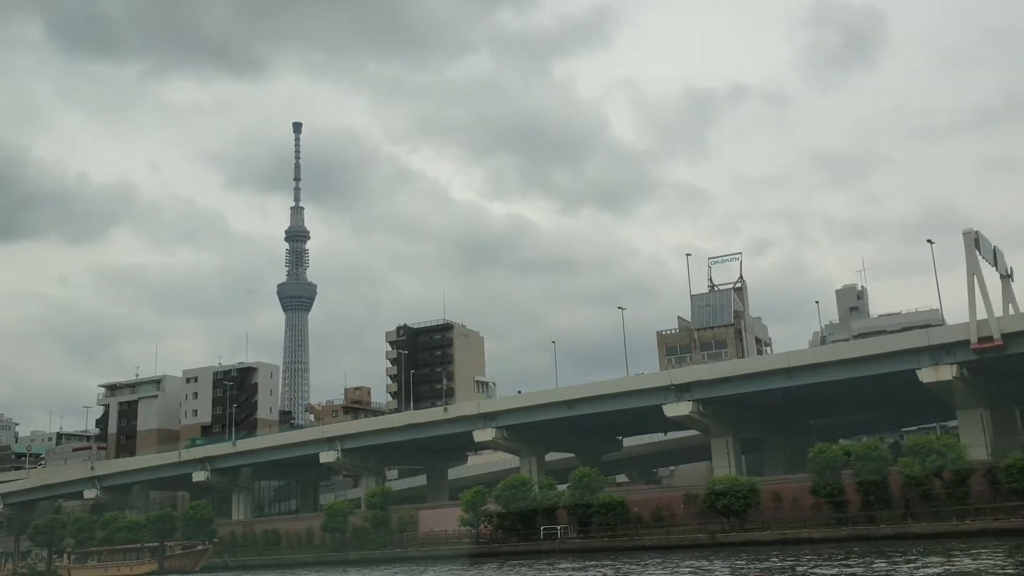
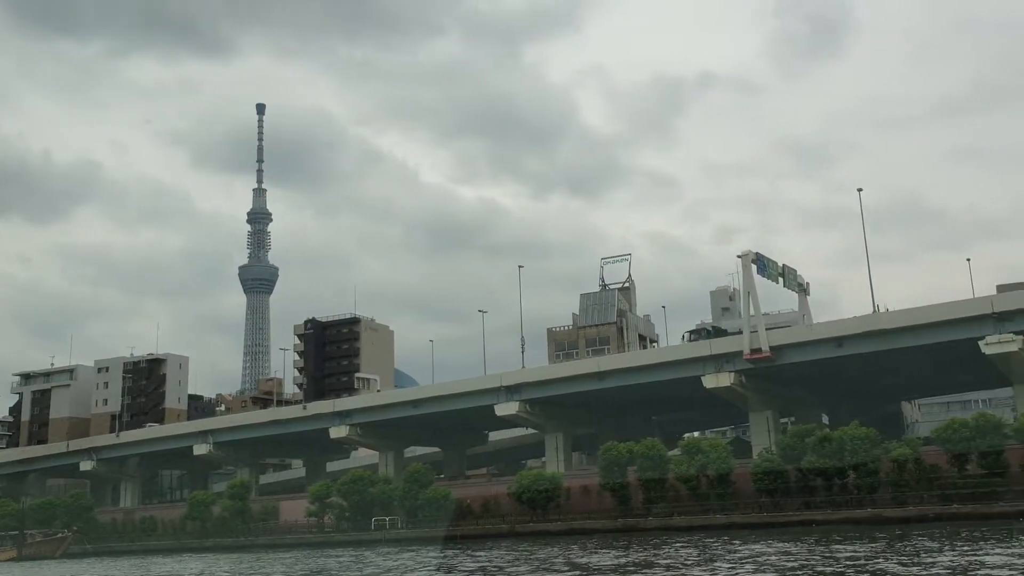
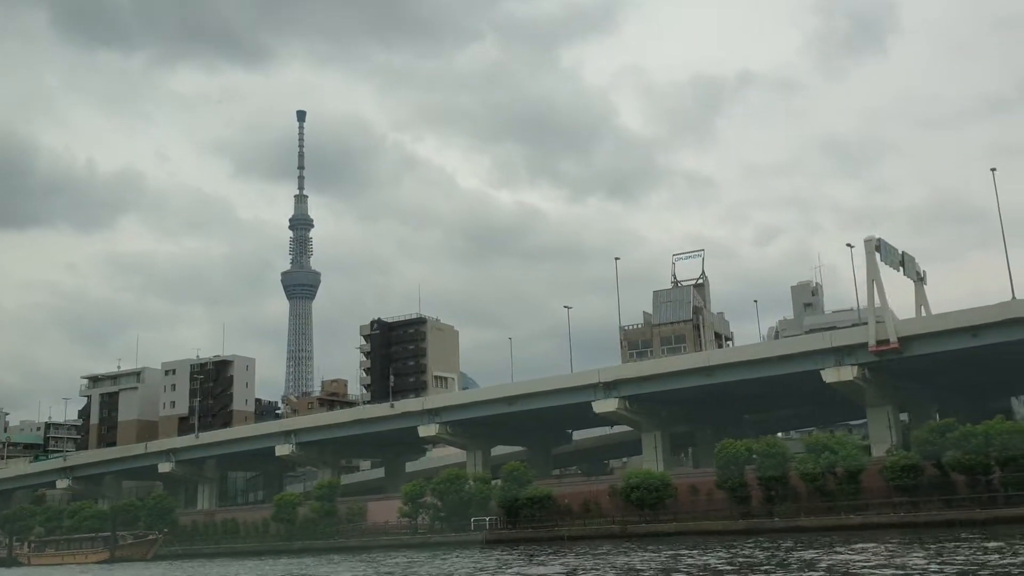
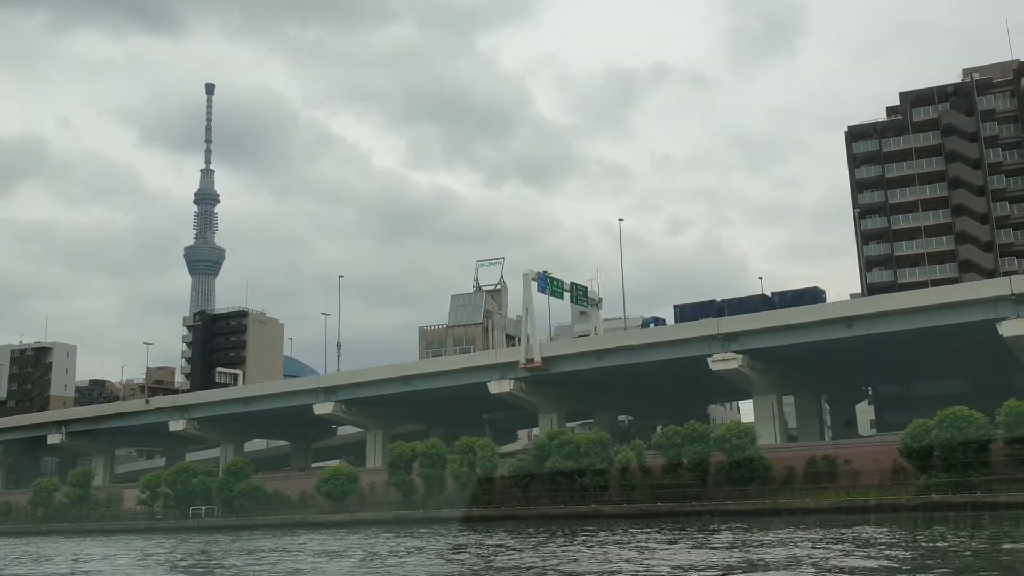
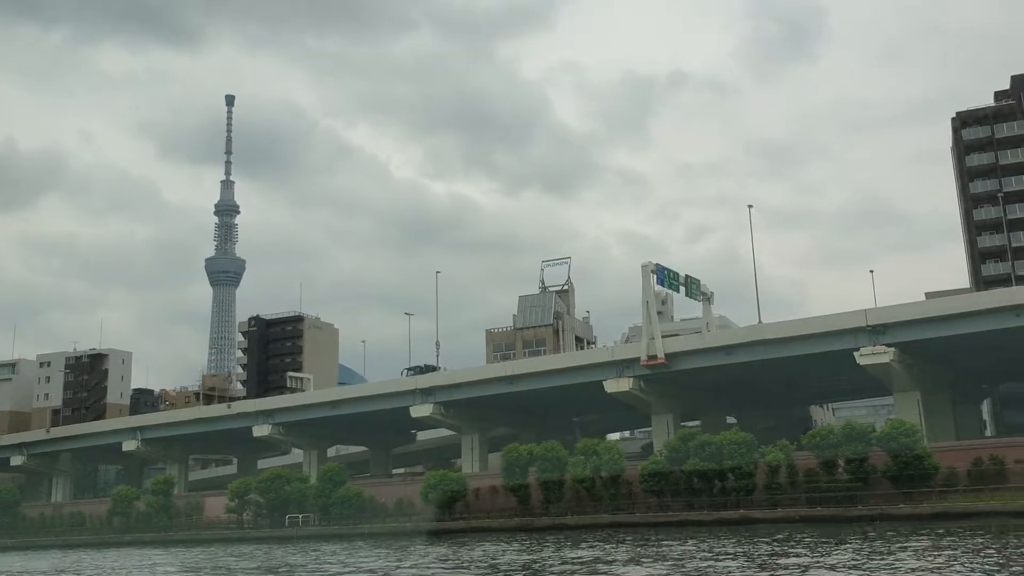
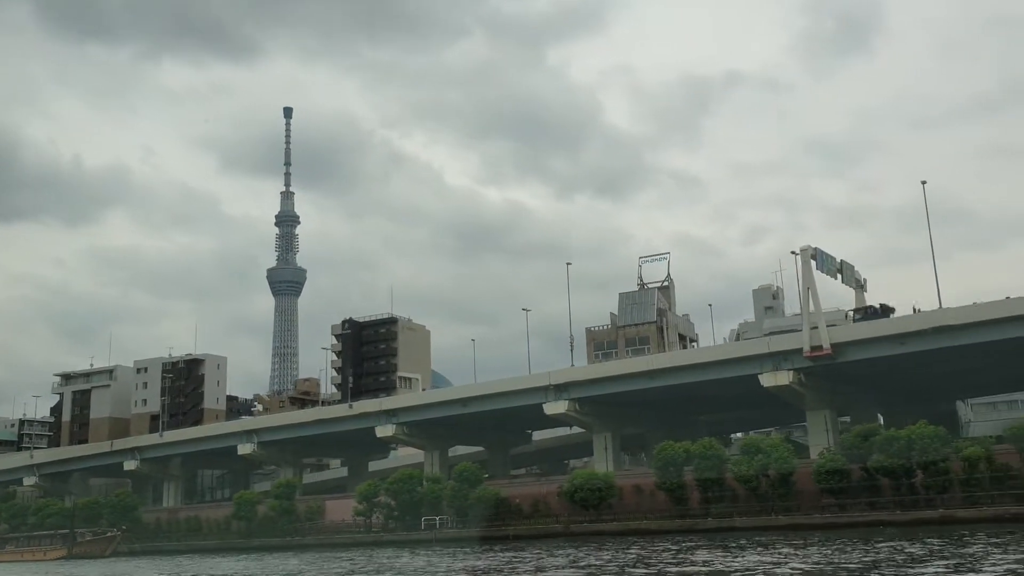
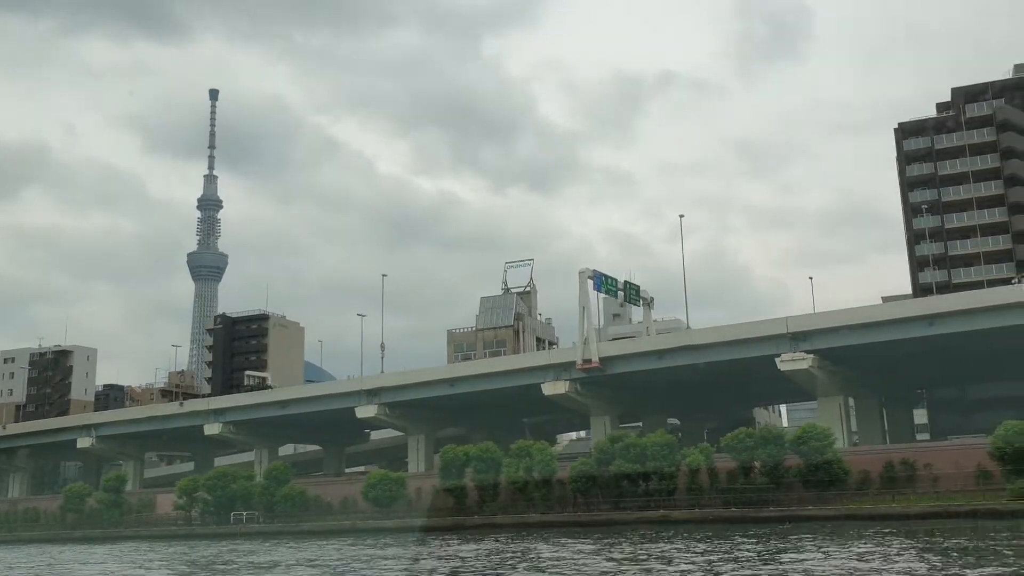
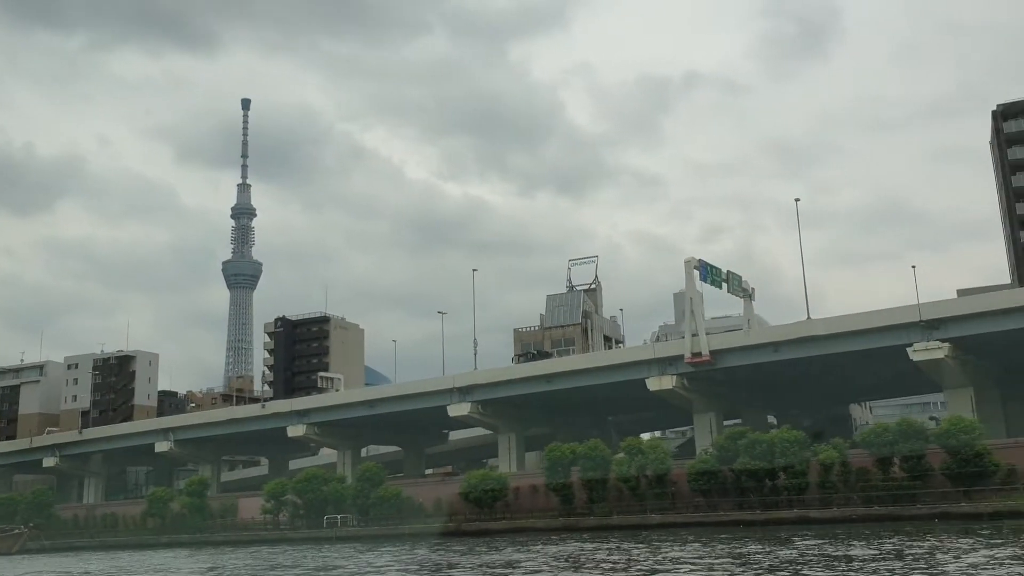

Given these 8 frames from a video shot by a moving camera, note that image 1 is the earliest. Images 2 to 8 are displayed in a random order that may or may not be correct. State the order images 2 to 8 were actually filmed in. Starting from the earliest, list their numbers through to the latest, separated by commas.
3, 6, 2, 8, 5, 7, 4
